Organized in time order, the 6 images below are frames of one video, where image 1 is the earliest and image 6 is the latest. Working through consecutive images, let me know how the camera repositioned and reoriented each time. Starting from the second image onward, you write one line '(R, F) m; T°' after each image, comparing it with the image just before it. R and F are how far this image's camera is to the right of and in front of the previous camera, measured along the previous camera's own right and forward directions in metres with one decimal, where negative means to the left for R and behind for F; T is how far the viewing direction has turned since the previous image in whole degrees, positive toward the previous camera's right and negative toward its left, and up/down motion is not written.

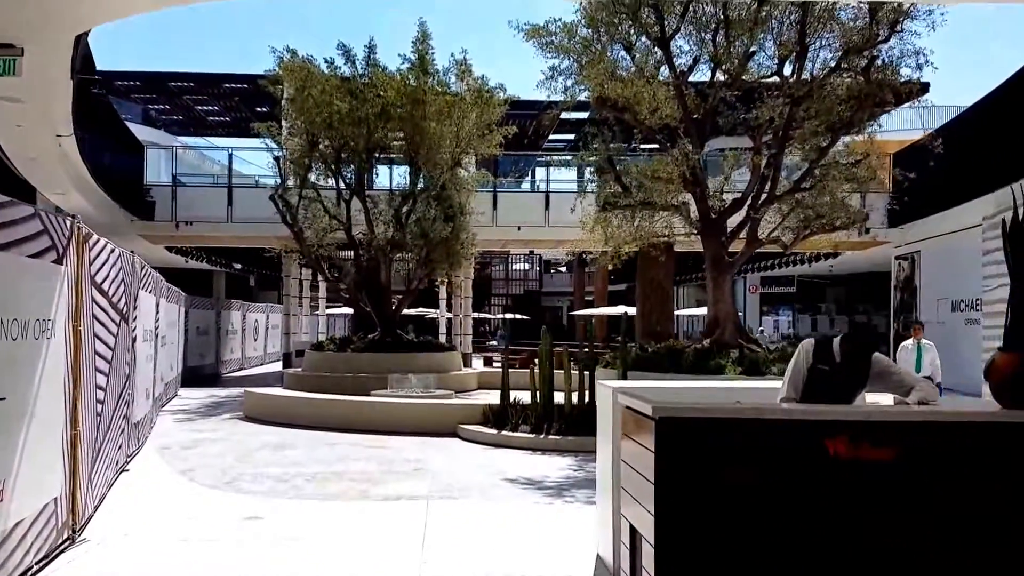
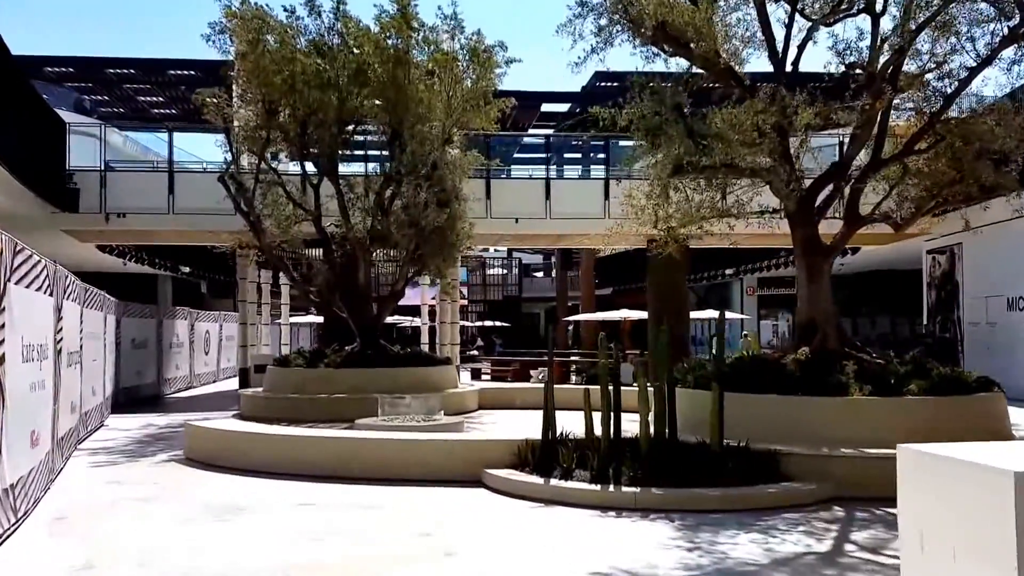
(-1.0, +3.5) m; +3°
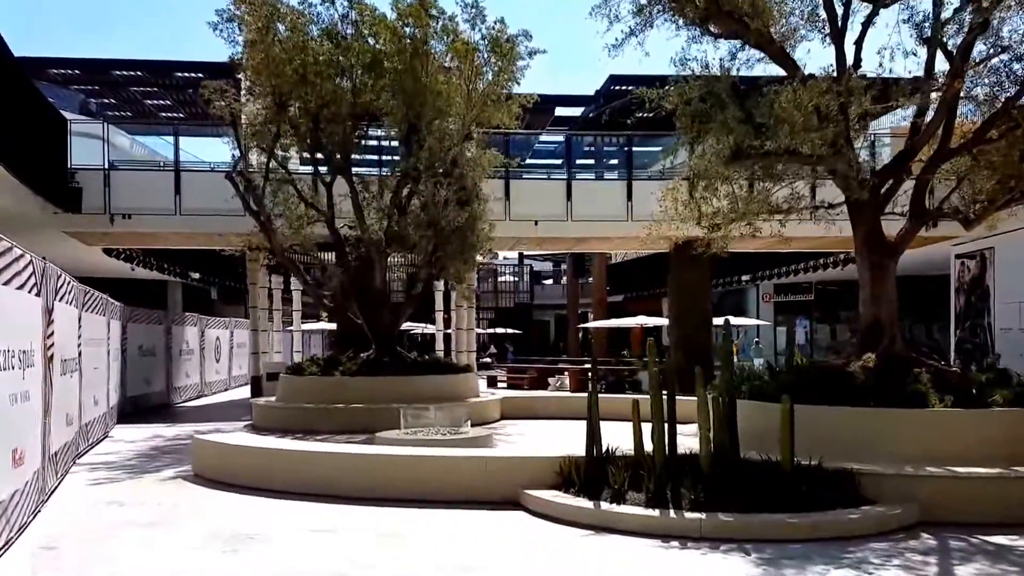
(-0.4, +0.9) m; 0°
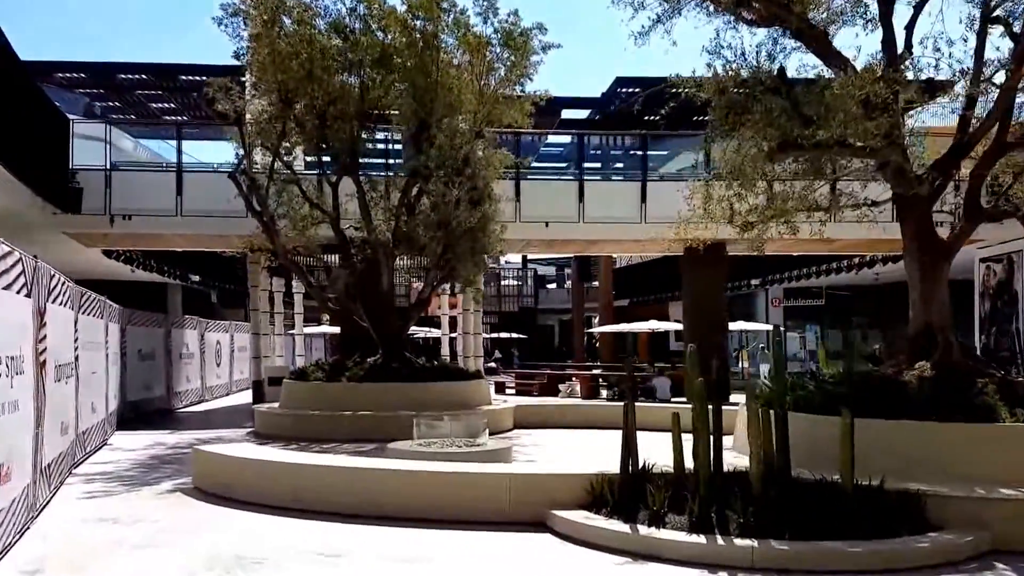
(-0.2, +0.5) m; 0°
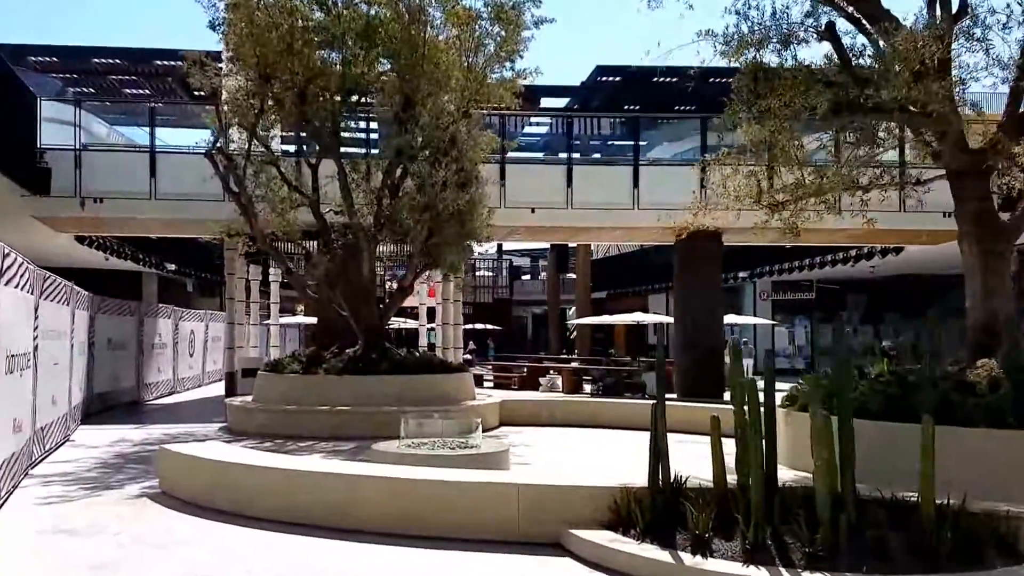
(-0.2, +0.7) m; +2°
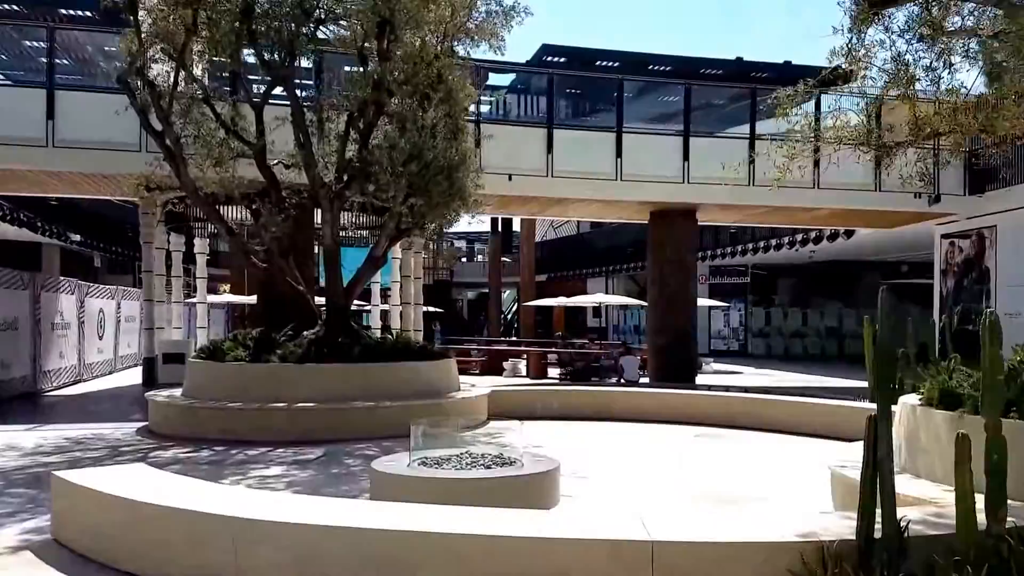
(-1.1, +2.3) m; +6°
